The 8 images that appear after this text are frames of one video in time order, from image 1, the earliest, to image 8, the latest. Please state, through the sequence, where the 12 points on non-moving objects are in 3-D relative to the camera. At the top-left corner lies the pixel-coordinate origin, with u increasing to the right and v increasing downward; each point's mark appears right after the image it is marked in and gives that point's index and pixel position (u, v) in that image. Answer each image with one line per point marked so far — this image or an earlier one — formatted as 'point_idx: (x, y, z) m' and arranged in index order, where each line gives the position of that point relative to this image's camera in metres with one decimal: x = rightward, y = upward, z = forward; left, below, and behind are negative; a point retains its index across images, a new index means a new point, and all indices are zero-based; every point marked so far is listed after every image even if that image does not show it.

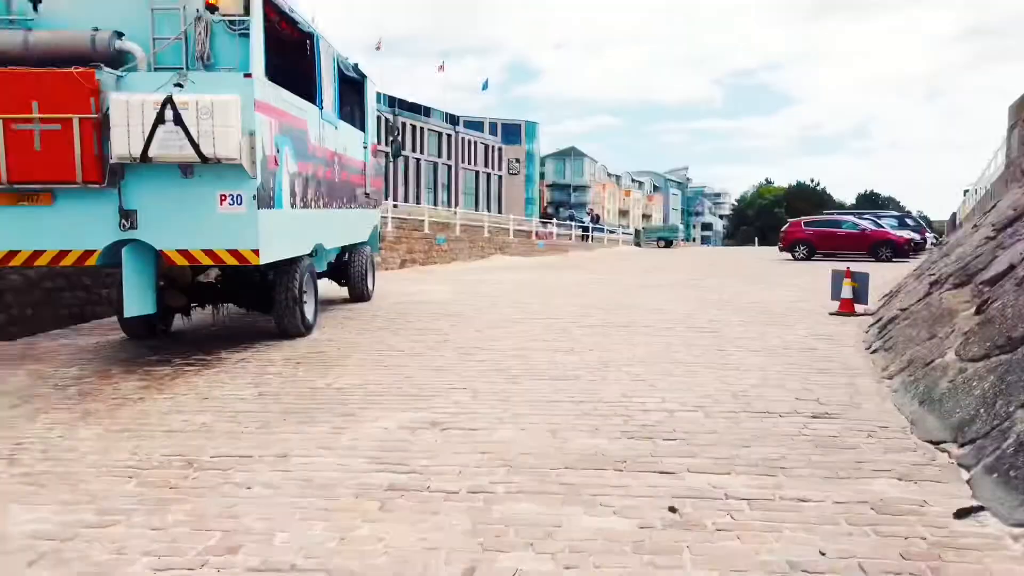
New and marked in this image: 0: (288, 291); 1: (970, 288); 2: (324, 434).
0: (-3.3, 0.0, +11.2) m
1: (+5.4, 0.0, +9.0) m
2: (-1.6, -1.2, +6.3) m
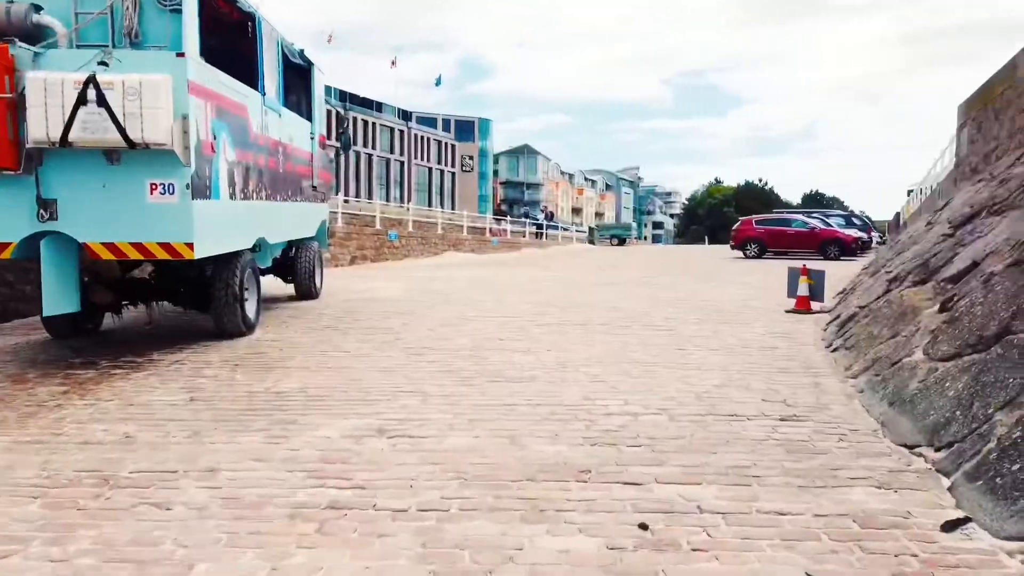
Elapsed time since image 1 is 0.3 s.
0: (-4.0, 0.0, +10.5) m
1: (+4.9, 0.0, +8.8) m
2: (-1.9, -1.2, +5.8) m
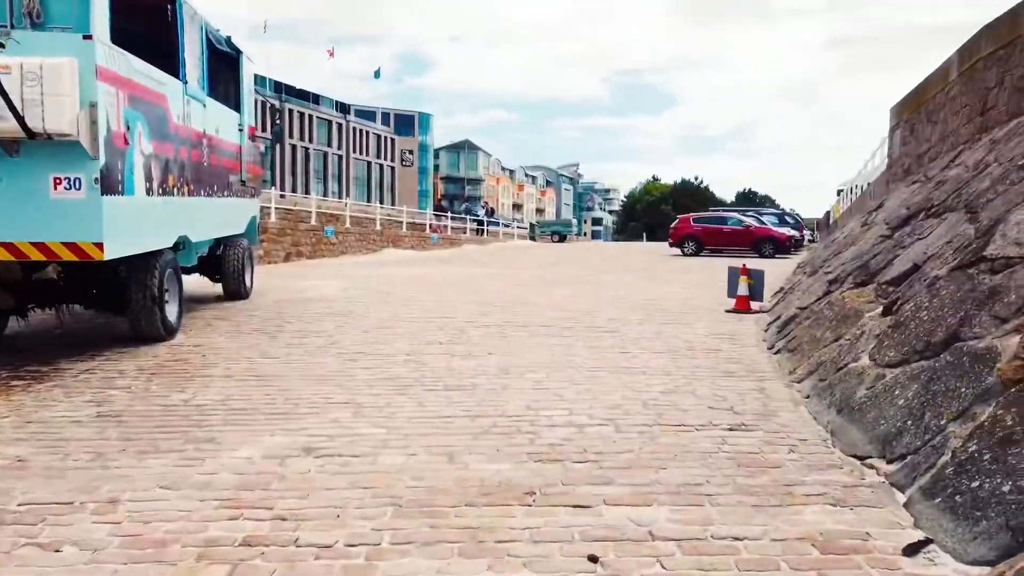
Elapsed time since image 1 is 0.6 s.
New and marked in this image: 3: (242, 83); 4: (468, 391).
0: (-4.8, 0.0, +9.8) m
1: (+4.2, 0.0, +8.8) m
2: (-2.4, -1.3, +5.2) m
3: (-5.3, +4.0, +14.6) m
4: (-0.4, -1.0, +7.5) m
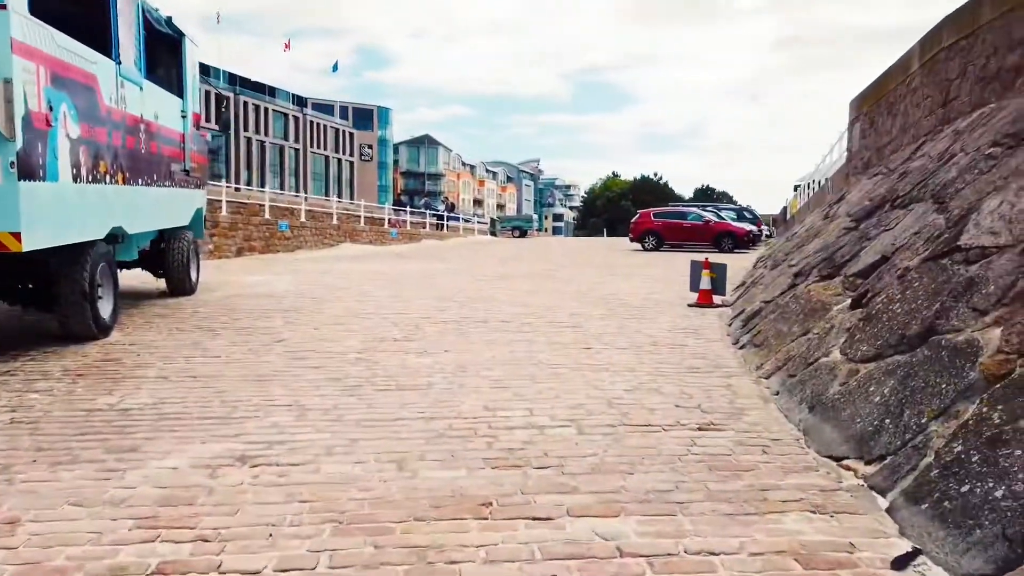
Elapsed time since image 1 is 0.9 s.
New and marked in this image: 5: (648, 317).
0: (-5.3, 0.0, +9.1) m
1: (+3.7, +0.1, +8.6) m
2: (-2.7, -1.2, +4.7) m
3: (-6.1, +4.1, +13.9) m
4: (-0.8, -1.0, +7.1) m
5: (+2.2, -0.5, +12.3) m
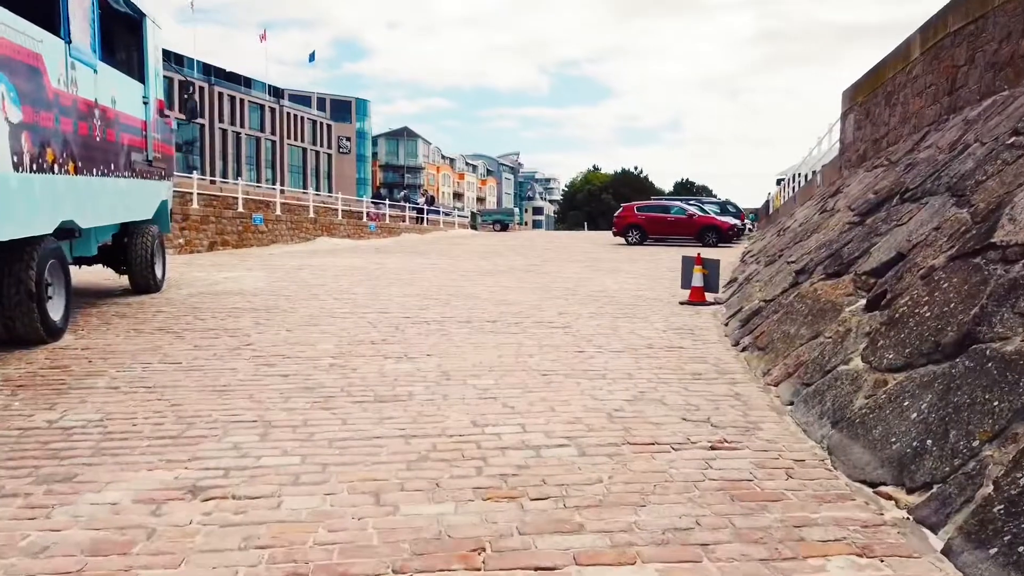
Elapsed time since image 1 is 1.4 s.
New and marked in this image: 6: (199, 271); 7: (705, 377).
0: (-5.5, 0.0, +8.3) m
1: (+3.6, +0.1, +8.0) m
2: (-2.7, -1.2, +4.0) m
3: (-6.3, +4.1, +13.1) m
4: (-0.9, -1.0, +6.4) m
5: (+2.0, -0.4, +11.8) m
6: (-7.9, +0.4, +19.0) m
7: (+1.9, -0.9, +7.5) m
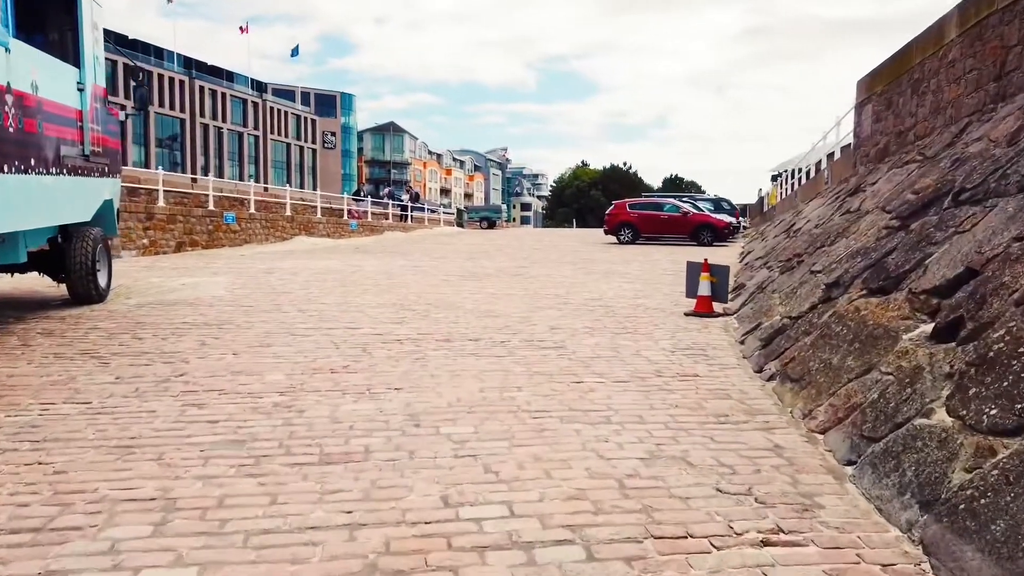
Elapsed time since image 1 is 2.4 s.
0: (-5.6, -0.2, +6.8) m
1: (+3.5, -0.1, +6.7) m
2: (-2.8, -1.5, +2.5) m
3: (-6.6, +4.0, +11.5) m
4: (-1.0, -1.2, +5.0) m
5: (+1.8, -0.6, +10.4) m
6: (-8.2, +0.3, +17.4) m
7: (+1.8, -1.1, +6.1) m
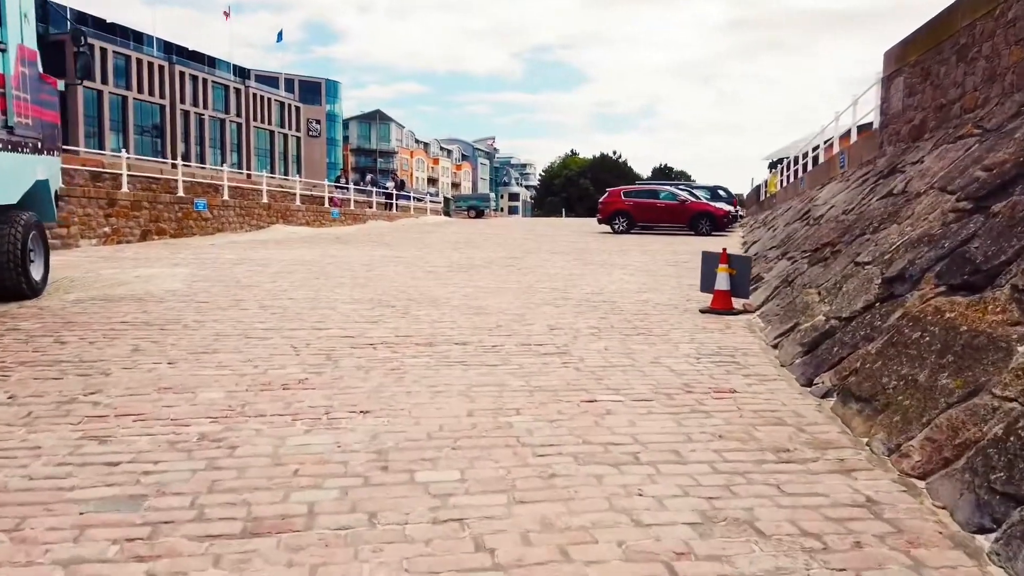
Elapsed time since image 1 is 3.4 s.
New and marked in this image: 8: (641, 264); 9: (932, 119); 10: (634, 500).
0: (-5.6, -0.1, +5.3) m
1: (+3.4, 0.0, +5.3) m
2: (-2.7, -1.5, +1.1) m
3: (-6.7, +4.0, +9.9) m
4: (-1.0, -1.2, +3.5) m
5: (+1.7, -0.5, +9.0) m
6: (-8.4, +0.5, +15.8) m
7: (+1.8, -1.1, +4.7) m
8: (+3.0, +0.6, +17.4) m
9: (+6.4, +2.5, +11.4) m
10: (+0.6, -1.1, +4.0) m
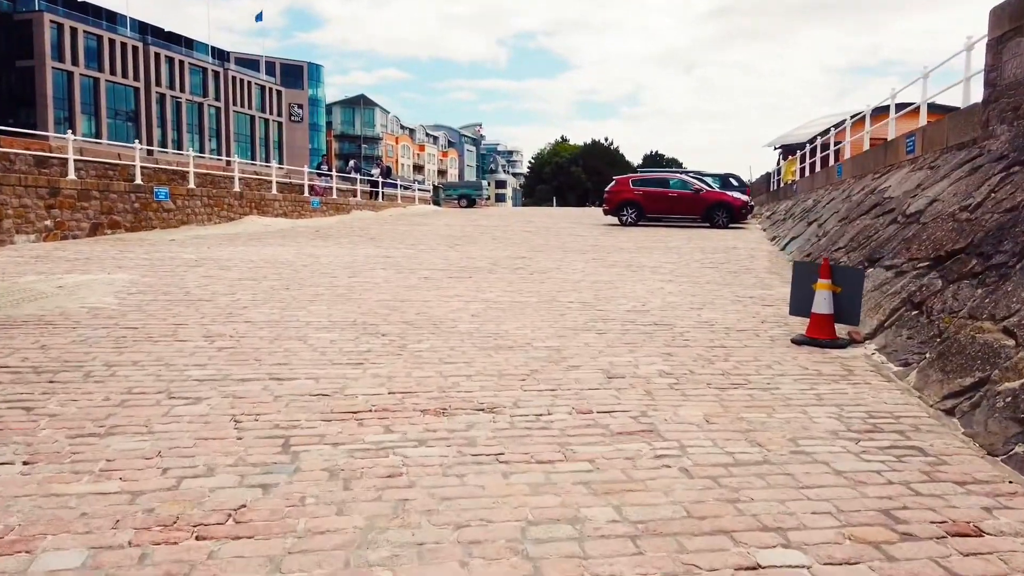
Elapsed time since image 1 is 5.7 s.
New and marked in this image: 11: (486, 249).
0: (-5.2, -0.5, +2.5) m
1: (+3.9, -0.4, +2.7) m
2: (-2.2, -1.9, -1.6) m
3: (-6.3, +3.8, +7.0) m
4: (-0.6, -1.5, +0.9) m
5: (+2.1, -0.8, +6.3) m
6: (-8.2, +0.3, +13.0) m
7: (+2.2, -1.4, +2.1) m
8: (+3.2, +0.4, +14.8) m
9: (+6.7, +2.3, +8.8) m
10: (+1.1, -1.5, +1.3) m
11: (-0.6, +0.9, +17.6) m
